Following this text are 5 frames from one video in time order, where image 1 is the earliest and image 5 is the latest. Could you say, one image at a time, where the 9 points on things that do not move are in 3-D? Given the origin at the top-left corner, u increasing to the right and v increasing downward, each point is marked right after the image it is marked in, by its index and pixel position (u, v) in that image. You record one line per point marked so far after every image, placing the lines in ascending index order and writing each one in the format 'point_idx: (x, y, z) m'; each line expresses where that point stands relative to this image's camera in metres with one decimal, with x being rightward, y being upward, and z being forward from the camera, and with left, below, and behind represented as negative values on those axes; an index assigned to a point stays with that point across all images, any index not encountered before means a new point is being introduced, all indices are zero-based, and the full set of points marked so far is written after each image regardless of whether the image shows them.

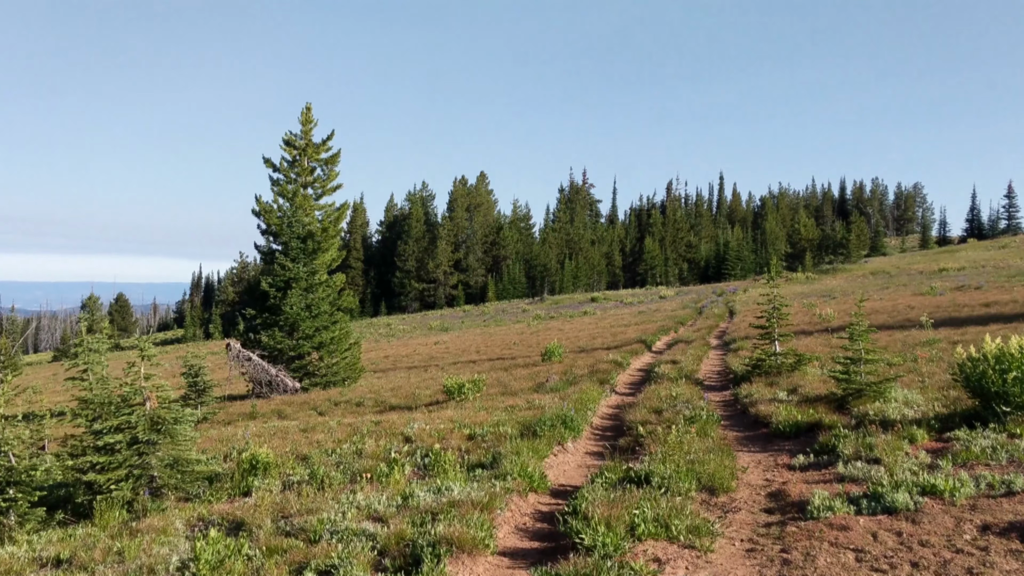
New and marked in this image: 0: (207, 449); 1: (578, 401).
0: (-7.6, -4.0, +12.6) m
1: (+1.8, -3.1, +14.0) m
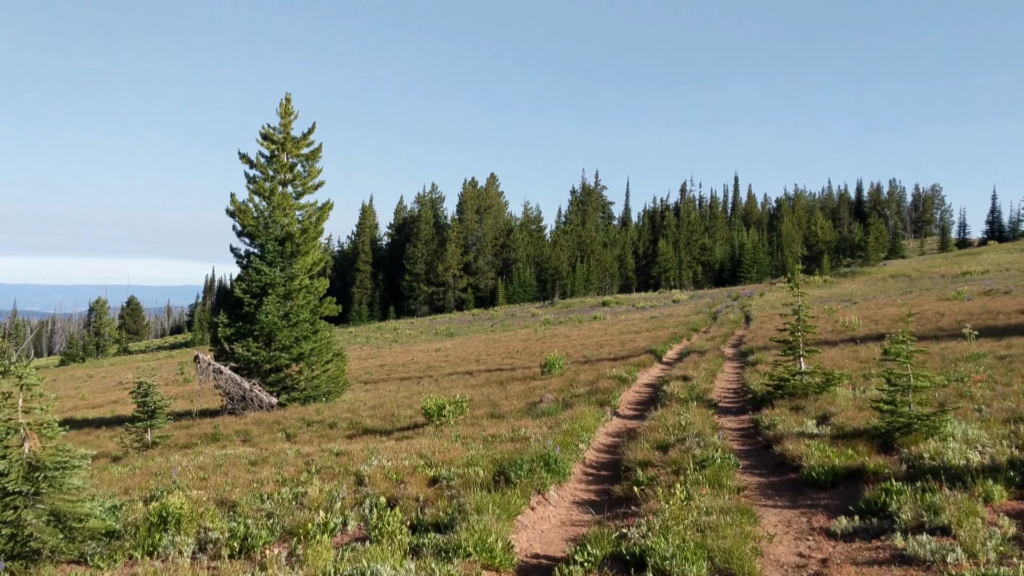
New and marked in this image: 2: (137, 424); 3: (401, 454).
0: (-8.0, -4.3, +10.8) m
1: (+1.3, -3.3, +12.0) m
2: (-11.6, -4.2, +15.5) m
3: (-2.5, -3.8, +11.6) m
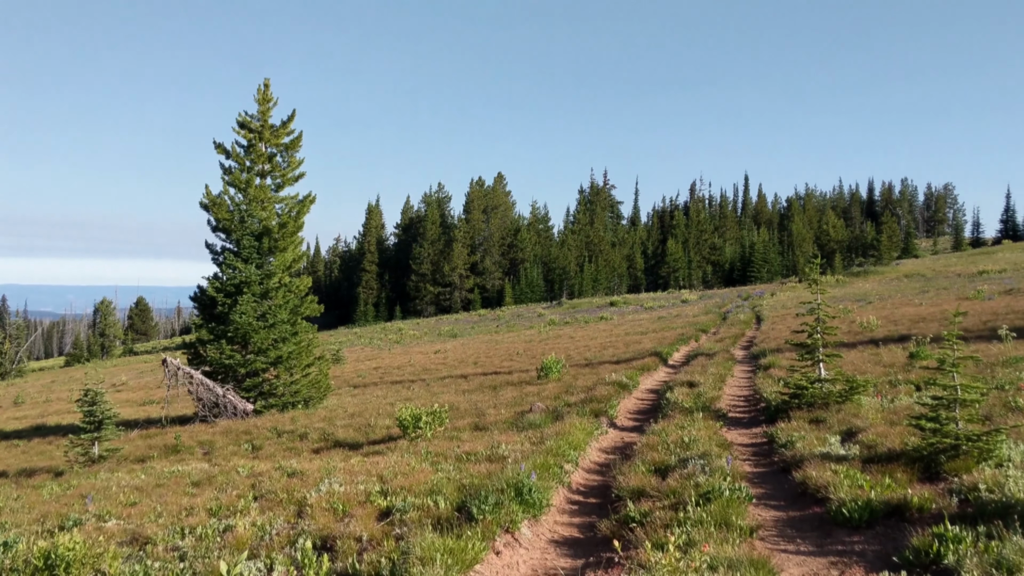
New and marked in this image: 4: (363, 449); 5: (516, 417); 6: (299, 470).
0: (-8.5, -4.2, +9.4) m
1: (+0.8, -3.3, +10.4) m
2: (-12.0, -4.1, +14.2) m
3: (-3.0, -3.7, +10.1) m
4: (-3.8, -4.1, +13.2) m
5: (+0.1, -3.7, +14.6) m
6: (-4.7, -4.0, +11.2) m
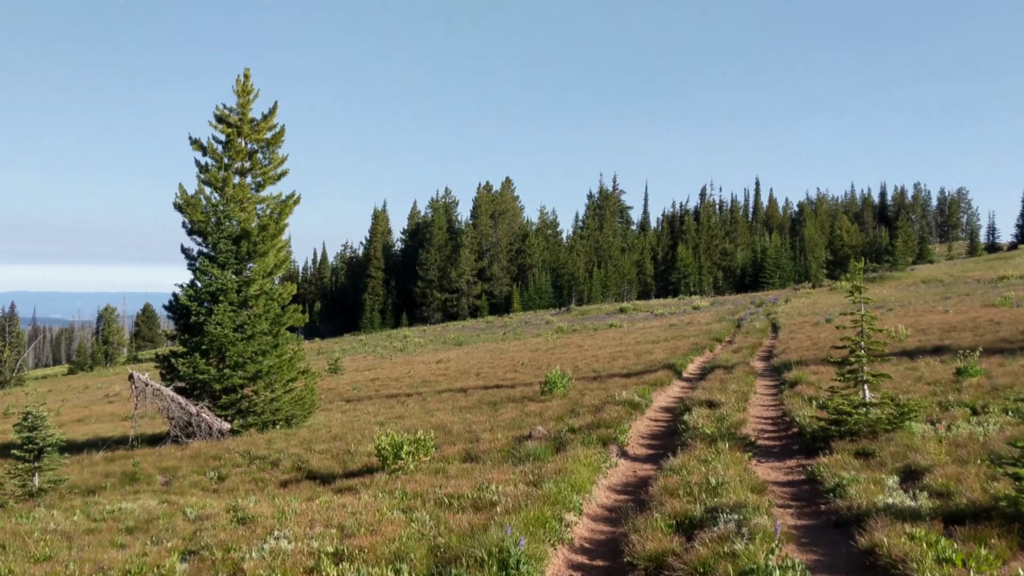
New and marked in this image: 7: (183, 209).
0: (-8.7, -4.4, +7.8) m
1: (+0.7, -3.5, +8.7) m
2: (-12.1, -4.4, +12.6) m
3: (-3.2, -3.9, +8.4) m
4: (-3.9, -4.4, +11.5) m
5: (0.0, -3.9, +12.8) m
6: (-4.8, -4.2, +9.5) m
7: (-12.4, +2.9, +19.4) m
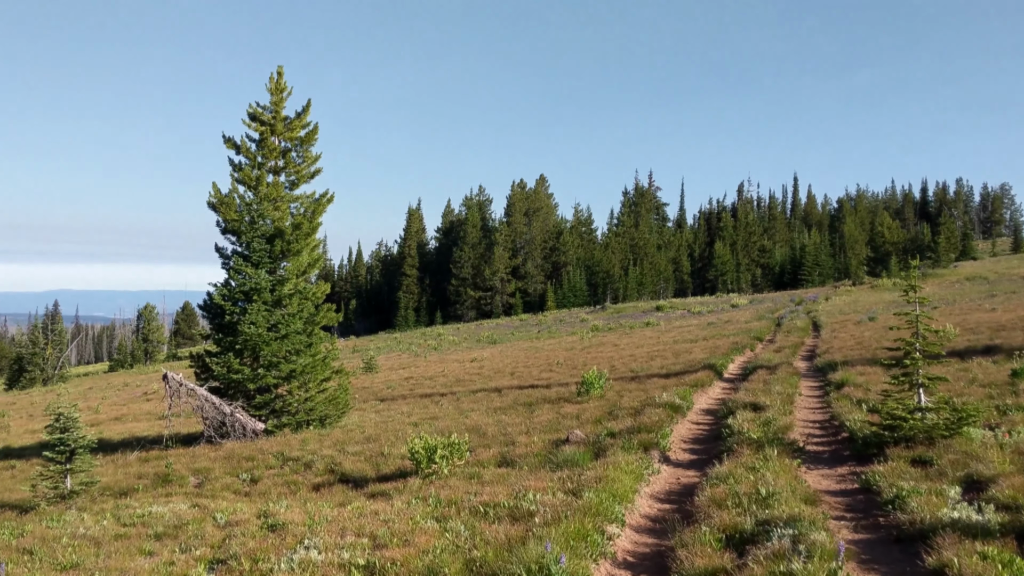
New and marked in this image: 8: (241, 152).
0: (-8.1, -4.4, +7.7) m
1: (+1.3, -3.4, +8.1) m
2: (-11.2, -4.4, +12.7) m
3: (-2.6, -3.9, +8.0) m
4: (-3.2, -4.3, +11.2) m
5: (+0.9, -3.9, +12.3) m
6: (-4.2, -4.2, +9.2) m
7: (-11.2, +2.9, +19.5) m
8: (-10.2, +5.0, +19.2) m
